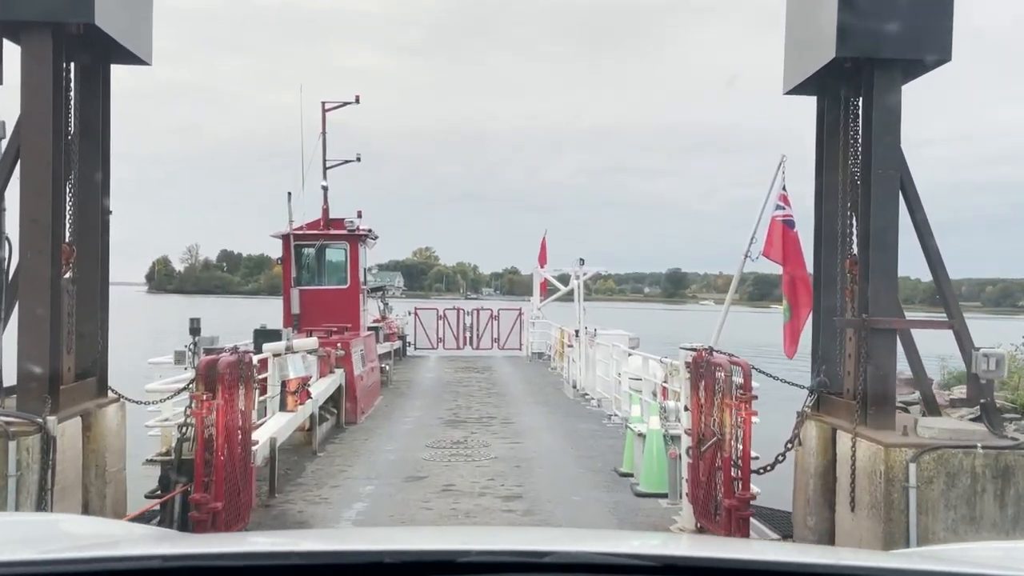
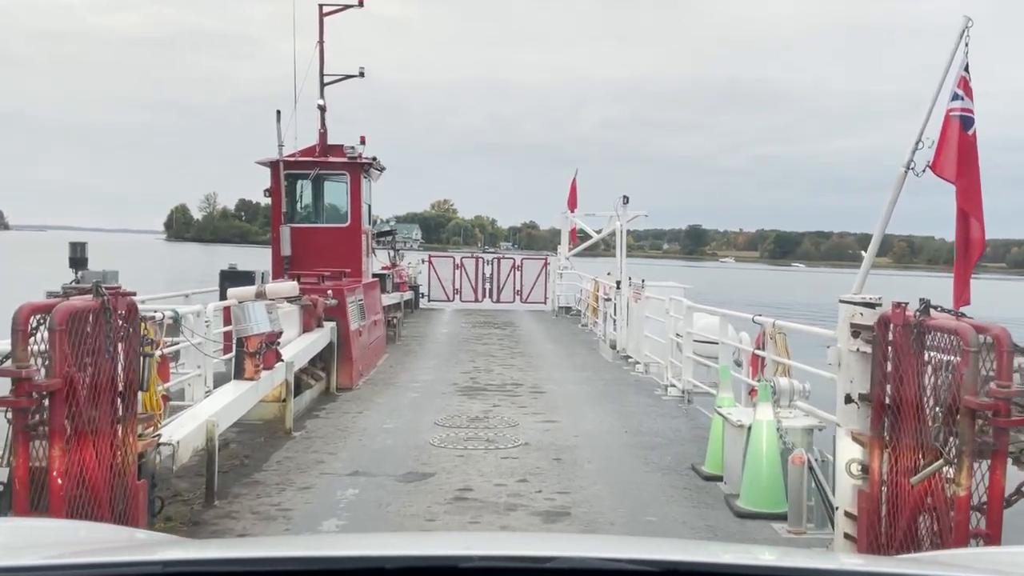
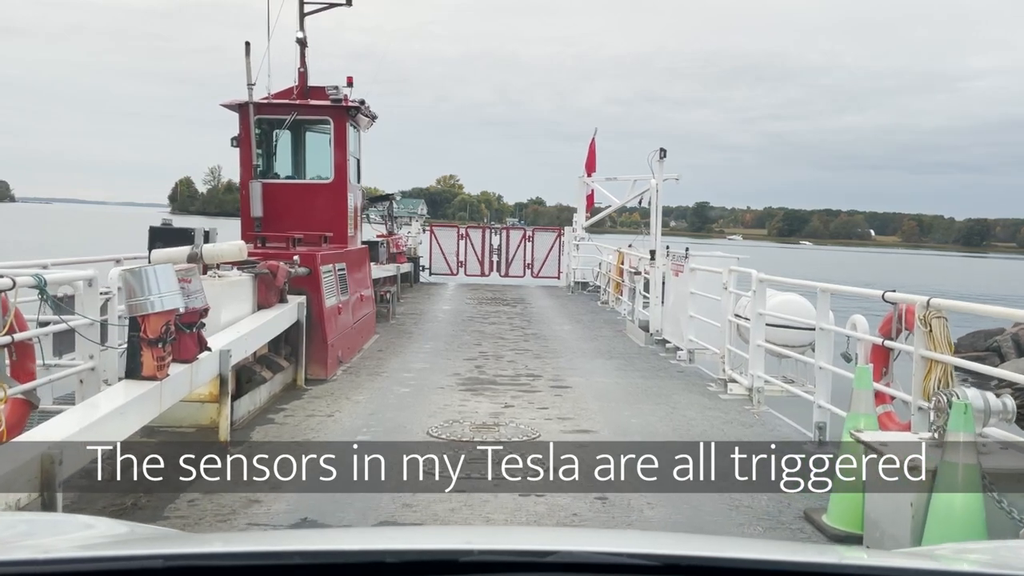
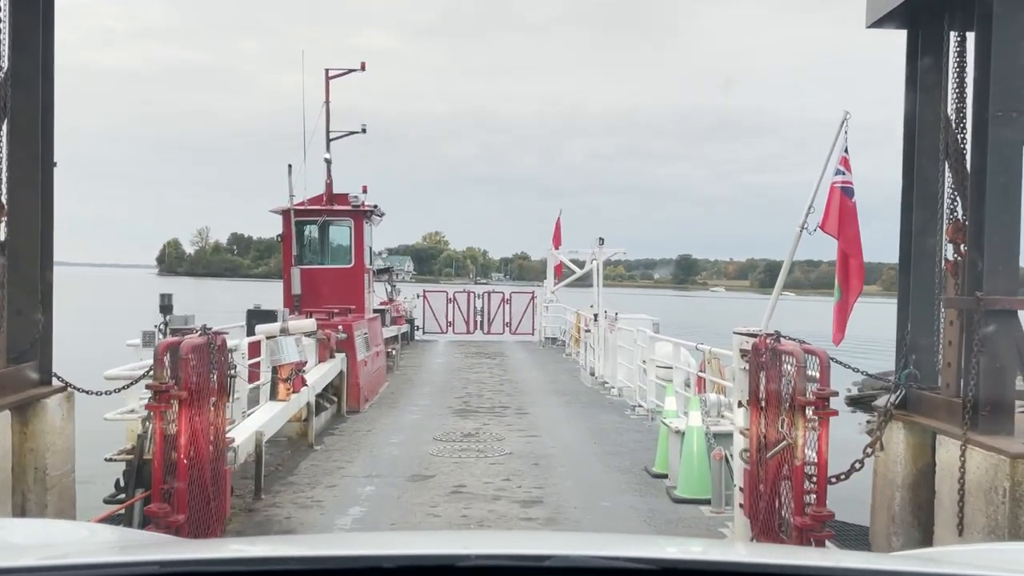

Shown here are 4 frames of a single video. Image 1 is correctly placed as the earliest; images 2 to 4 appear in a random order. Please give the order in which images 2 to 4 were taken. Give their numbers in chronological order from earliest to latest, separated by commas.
4, 2, 3
